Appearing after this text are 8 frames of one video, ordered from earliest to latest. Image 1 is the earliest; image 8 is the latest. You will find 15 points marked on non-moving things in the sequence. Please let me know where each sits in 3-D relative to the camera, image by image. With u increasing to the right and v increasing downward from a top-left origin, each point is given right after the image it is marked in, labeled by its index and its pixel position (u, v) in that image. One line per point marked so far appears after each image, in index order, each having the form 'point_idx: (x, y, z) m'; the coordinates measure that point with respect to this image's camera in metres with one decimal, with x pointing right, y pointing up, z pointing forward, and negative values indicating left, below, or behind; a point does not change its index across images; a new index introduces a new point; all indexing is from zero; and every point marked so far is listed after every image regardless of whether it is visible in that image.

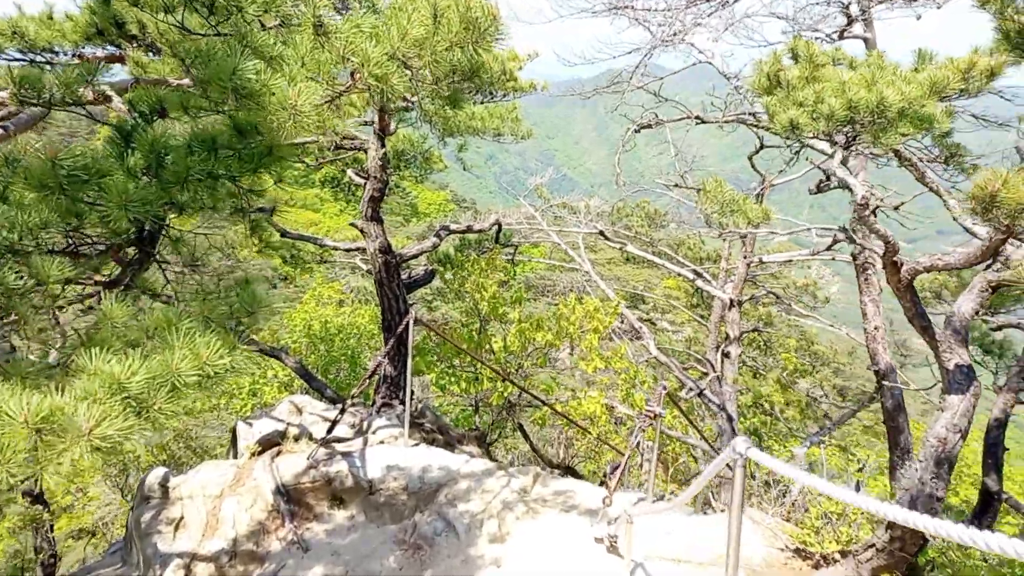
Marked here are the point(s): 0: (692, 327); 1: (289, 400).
0: (+4.3, -0.9, +16.5) m
1: (-2.3, -1.1, +7.2) m
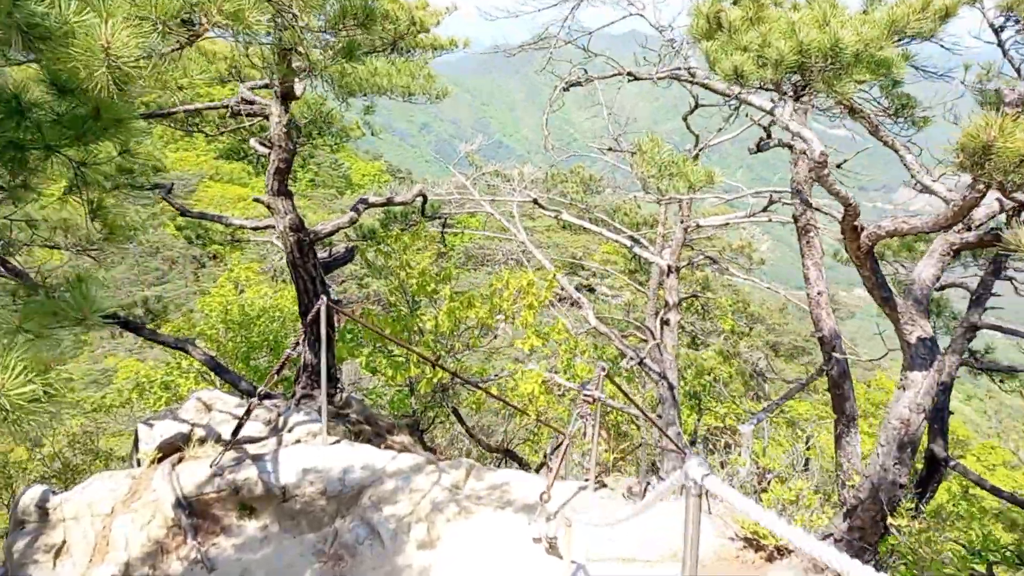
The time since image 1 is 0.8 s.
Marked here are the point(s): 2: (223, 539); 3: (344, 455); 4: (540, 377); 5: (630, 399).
0: (+2.8, -0.1, +16.3) m
1: (-3.0, -1.0, +6.5) m
2: (-2.0, -1.7, +4.7) m
3: (-1.2, -1.2, +5.2) m
4: (+0.3, -0.9, +6.8) m
5: (+1.5, -1.4, +8.6) m
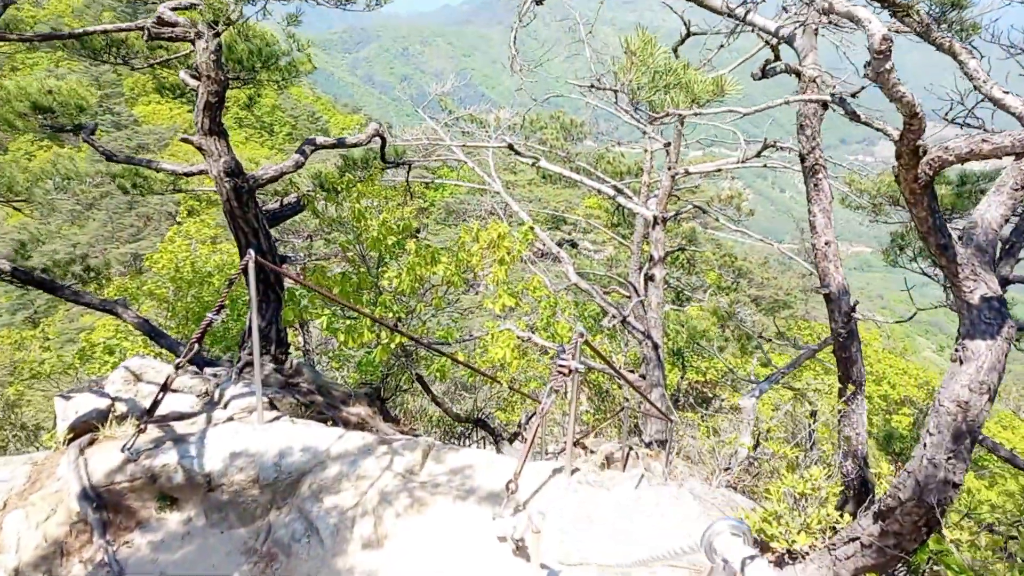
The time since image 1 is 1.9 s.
0: (+2.3, +0.9, +15.6) m
1: (-3.2, -0.6, +5.7) m
2: (-2.2, -1.4, +4.0) m
3: (-1.5, -0.9, +4.5) m
4: (0.0, -0.5, +6.1) m
5: (+1.2, -0.8, +8.0) m
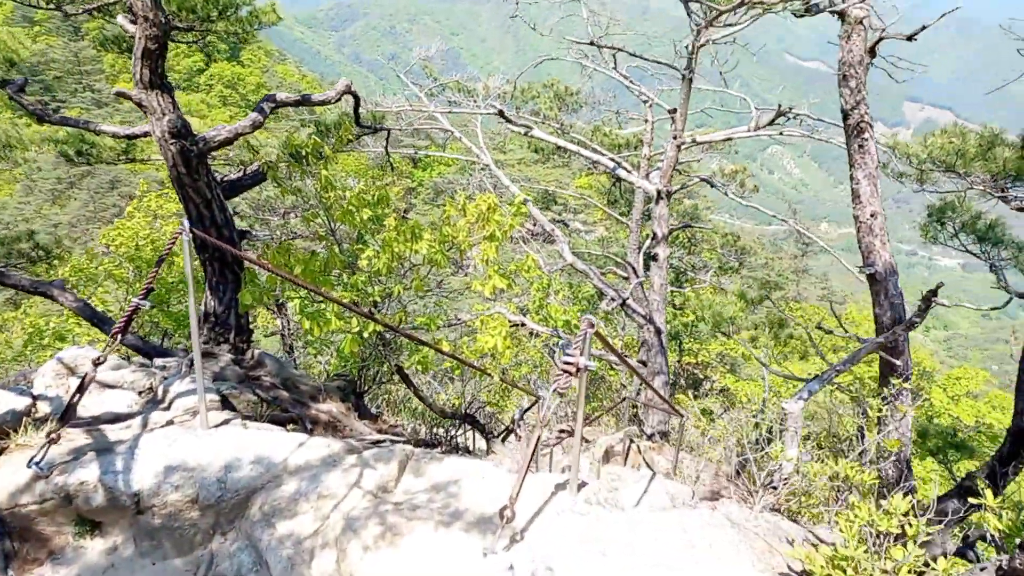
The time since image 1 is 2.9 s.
0: (+2.1, +1.3, +14.9) m
1: (-3.3, -0.5, +5.0) m
2: (-2.2, -1.3, +3.3) m
3: (-1.5, -0.8, +3.7) m
4: (-0.1, -0.3, +5.4) m
5: (+1.1, -0.6, +7.3) m
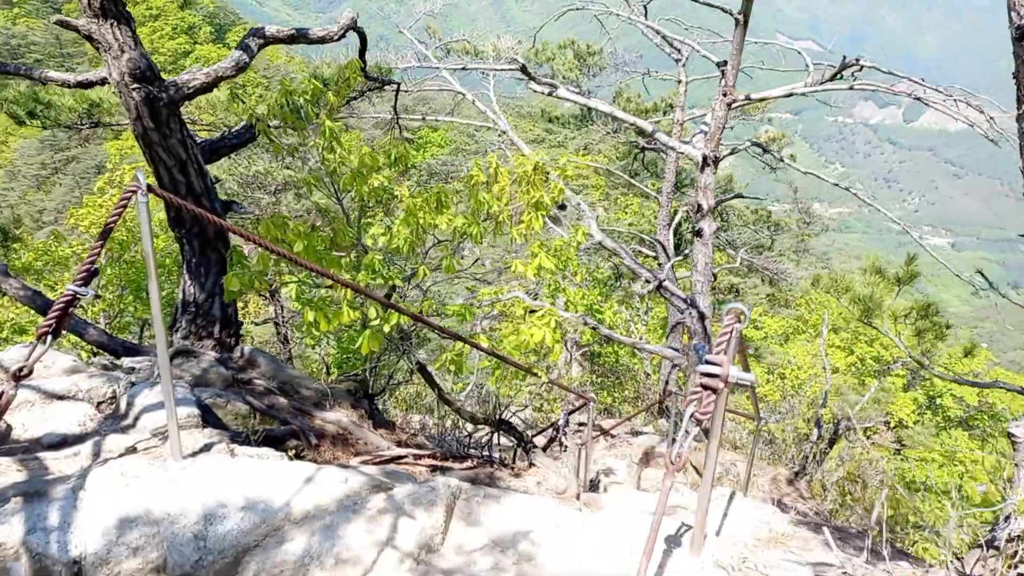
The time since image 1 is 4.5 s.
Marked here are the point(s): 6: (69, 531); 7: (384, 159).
0: (+2.2, +1.7, +13.9) m
1: (-2.9, -0.4, +3.9) m
2: (-1.8, -1.3, +2.3) m
3: (-1.2, -0.8, +2.7) m
4: (+0.3, -0.2, +4.4) m
5: (+1.4, -0.5, +6.3) m
6: (-1.6, -0.9, +2.5) m
7: (-0.8, +0.8, +4.4) m
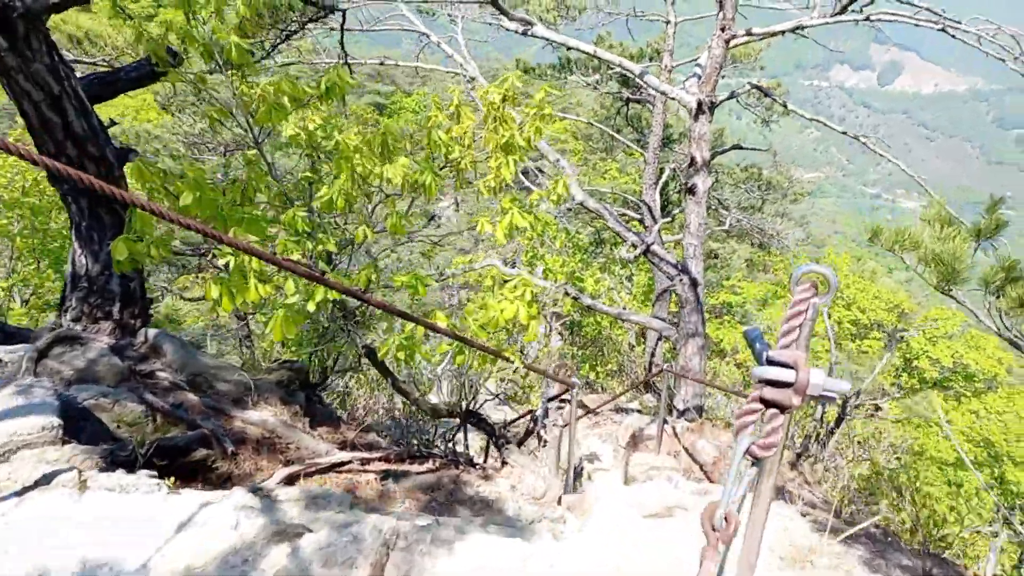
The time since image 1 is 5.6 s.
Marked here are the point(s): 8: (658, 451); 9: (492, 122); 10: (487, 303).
0: (+1.8, +2.3, +13.0) m
1: (-3.1, -0.3, +3.0) m
2: (-1.9, -1.2, +1.5) m
3: (-1.3, -0.7, +1.9) m
4: (+0.1, 0.0, +3.5) m
5: (+1.1, -0.2, +5.6) m
6: (-1.7, -0.8, +1.7) m
7: (-1.0, +1.0, +3.5) m
8: (+1.4, -1.5, +6.5) m
9: (-0.1, +0.9, +3.7) m
10: (-0.1, -0.1, +3.6) m
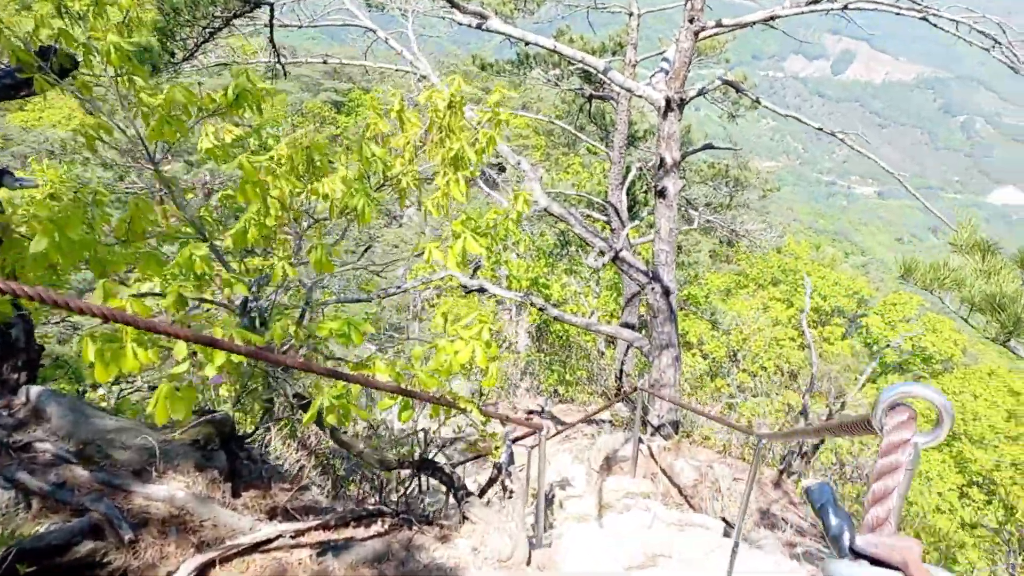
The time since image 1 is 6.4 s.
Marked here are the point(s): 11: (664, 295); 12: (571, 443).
0: (+1.0, +2.3, +12.6) m
1: (-3.3, -0.5, +2.4) m
2: (-2.0, -1.5, +0.9) m
3: (-1.4, -0.9, +1.3) m
4: (-0.1, -0.2, +3.0) m
5: (+0.8, -0.3, +5.1) m
6: (-1.8, -1.0, +1.1) m
7: (-1.2, +0.8, +2.9) m
8: (+1.1, -1.6, +6.0) m
9: (-0.4, +0.7, +3.2) m
10: (-0.3, -0.2, +3.1) m
11: (+1.4, -0.1, +6.0) m
12: (+0.6, -1.7, +7.4) m
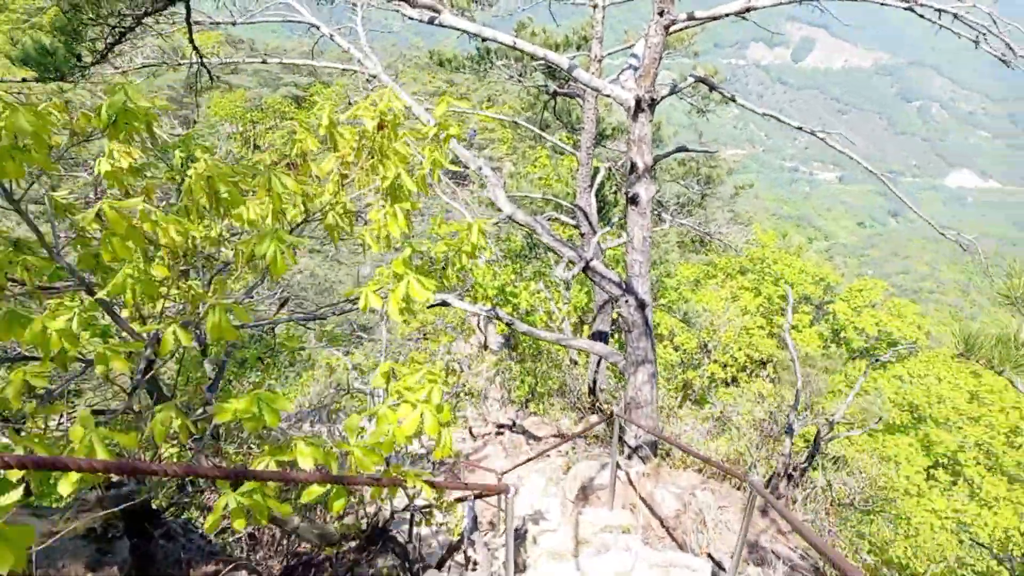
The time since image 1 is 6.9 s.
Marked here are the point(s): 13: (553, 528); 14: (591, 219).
0: (+0.4, +2.2, +12.1) m
1: (-3.4, -0.8, +1.8) m
2: (-2.0, -1.7, +0.3) m
3: (-1.5, -1.1, +0.8) m
4: (-0.3, -0.3, +2.5) m
5: (+0.6, -0.4, +4.7) m
6: (-1.8, -1.3, +0.5) m
7: (-1.4, +0.6, +2.4) m
8: (+0.8, -1.7, +5.6) m
9: (-0.6, +0.5, +2.6) m
10: (-0.5, -0.4, +2.6) m
11: (+1.1, -0.2, +5.6) m
12: (+0.3, -1.8, +7.0) m
13: (+0.3, -1.8, +5.2) m
14: (+0.9, +0.7, +7.5) m
